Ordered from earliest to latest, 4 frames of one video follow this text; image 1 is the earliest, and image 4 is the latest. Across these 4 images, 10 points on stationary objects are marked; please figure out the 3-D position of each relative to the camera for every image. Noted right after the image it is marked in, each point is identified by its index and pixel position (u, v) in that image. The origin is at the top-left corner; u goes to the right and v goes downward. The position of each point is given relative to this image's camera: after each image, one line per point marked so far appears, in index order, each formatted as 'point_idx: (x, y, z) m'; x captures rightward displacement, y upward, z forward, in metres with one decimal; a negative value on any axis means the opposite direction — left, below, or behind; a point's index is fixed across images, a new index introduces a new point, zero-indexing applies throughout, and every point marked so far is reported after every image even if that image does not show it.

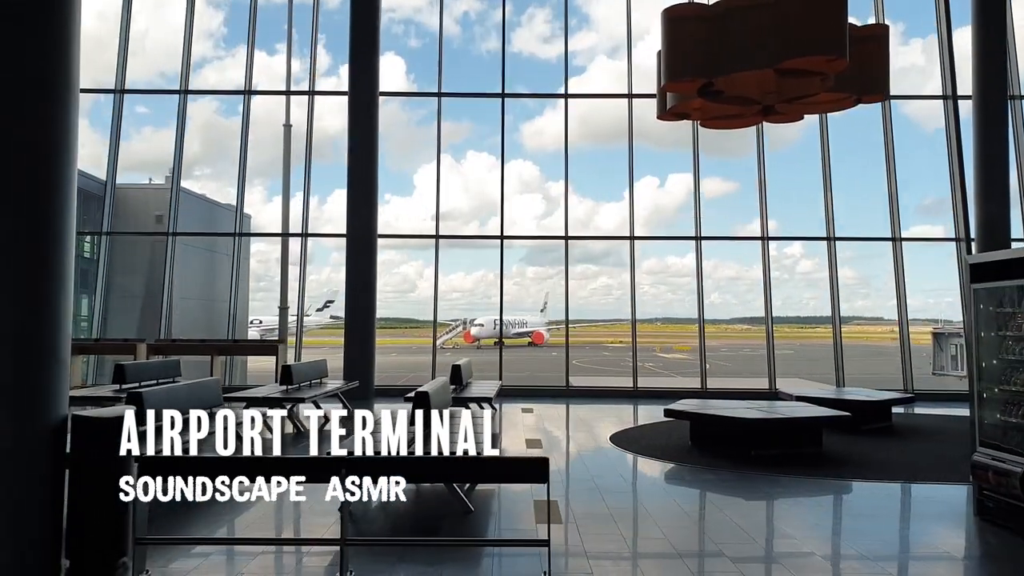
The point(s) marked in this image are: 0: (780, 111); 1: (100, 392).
0: (+2.9, +1.9, +6.4) m
1: (-4.6, -1.1, +6.6) m
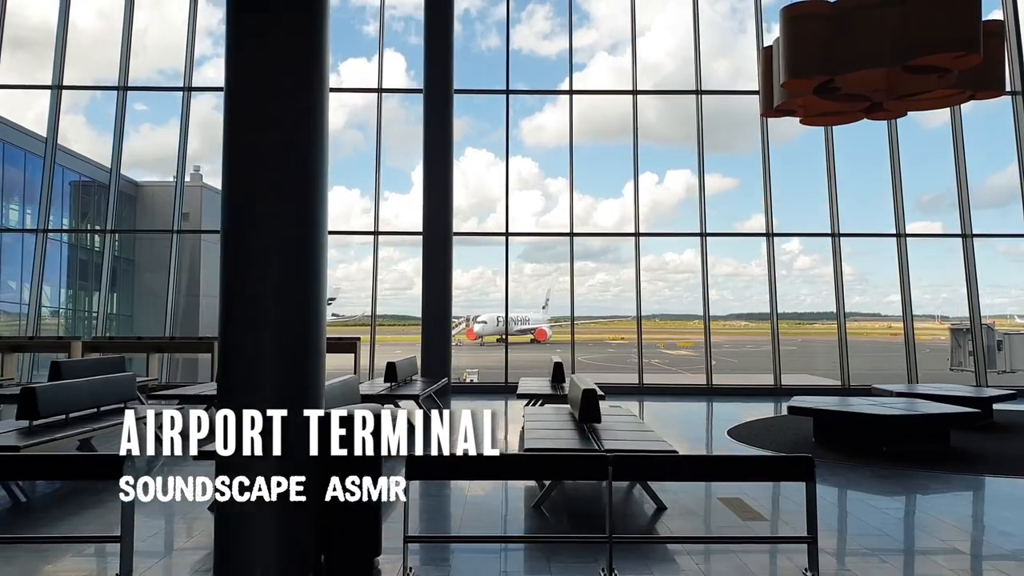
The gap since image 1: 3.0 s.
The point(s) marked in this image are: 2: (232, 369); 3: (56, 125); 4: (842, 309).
0: (+4.0, +1.9, +6.4) m
1: (-3.5, -1.1, +6.6) m
2: (-1.2, -0.4, +2.6) m
3: (-8.7, +3.0, +11.4) m
4: (+6.0, -0.4, +10.8) m
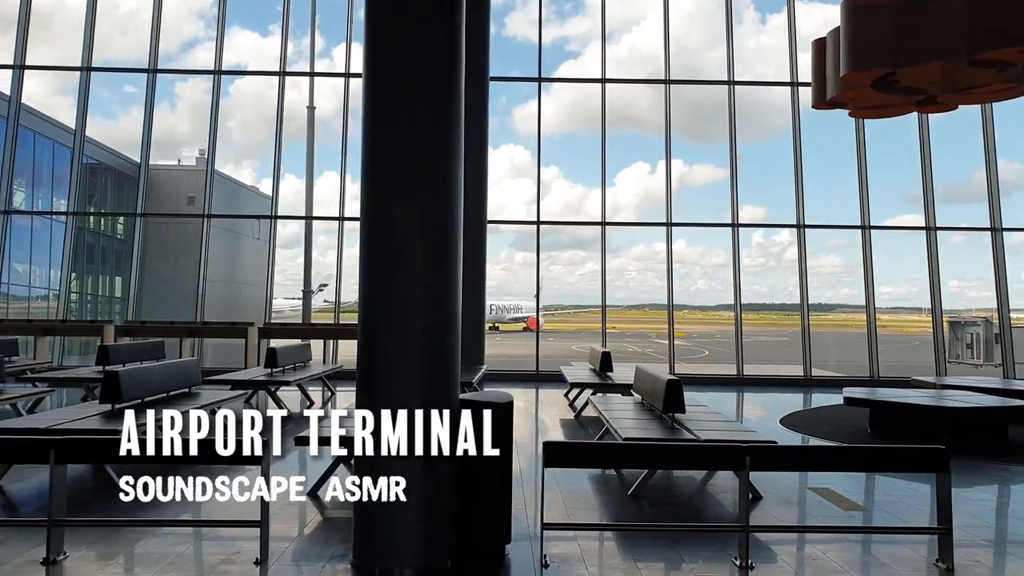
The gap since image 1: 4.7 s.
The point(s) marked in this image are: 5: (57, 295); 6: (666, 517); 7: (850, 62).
0: (+4.6, +2.0, +6.4) m
1: (-3.0, -1.0, +6.6) m
2: (-0.6, -0.3, +2.6) m
3: (-8.2, +3.3, +11.3) m
4: (+6.5, -0.3, +10.9) m
5: (-8.7, -0.1, +11.2) m
6: (+1.0, -1.5, +3.8) m
7: (+3.2, +2.2, +5.7) m
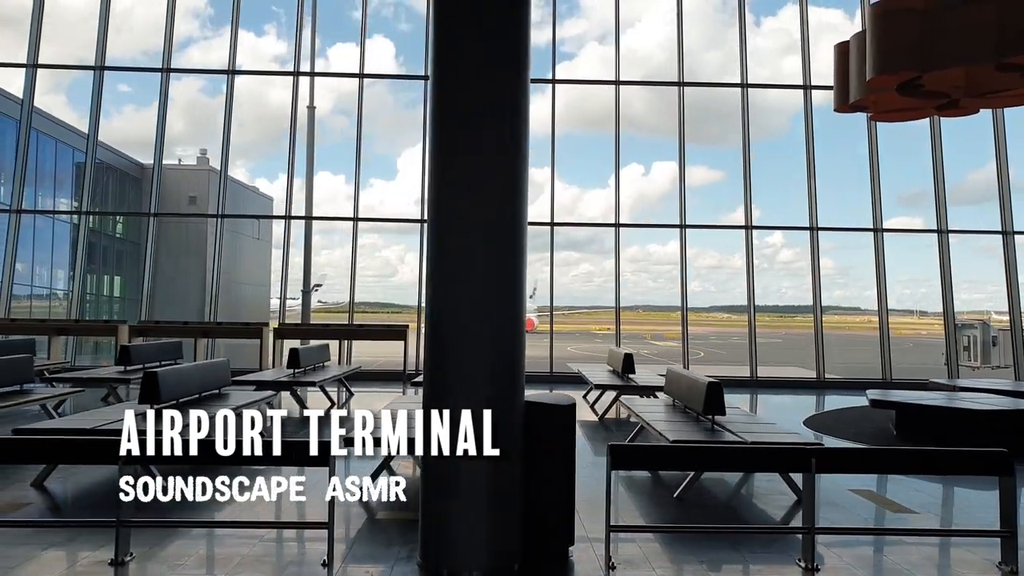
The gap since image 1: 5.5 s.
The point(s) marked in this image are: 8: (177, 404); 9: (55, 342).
0: (+4.8, +2.0, +6.4) m
1: (-2.7, -1.0, +6.6) m
2: (-0.3, -0.3, +2.6) m
3: (-8.0, +3.4, +11.2) m
4: (+6.8, -0.3, +11.0) m
5: (-8.5, -0.1, +11.2) m
6: (+1.2, -1.5, +3.8) m
7: (+3.5, +2.1, +5.7) m
8: (-2.5, -0.9, +4.5) m
9: (-7.2, -0.9, +9.3) m
